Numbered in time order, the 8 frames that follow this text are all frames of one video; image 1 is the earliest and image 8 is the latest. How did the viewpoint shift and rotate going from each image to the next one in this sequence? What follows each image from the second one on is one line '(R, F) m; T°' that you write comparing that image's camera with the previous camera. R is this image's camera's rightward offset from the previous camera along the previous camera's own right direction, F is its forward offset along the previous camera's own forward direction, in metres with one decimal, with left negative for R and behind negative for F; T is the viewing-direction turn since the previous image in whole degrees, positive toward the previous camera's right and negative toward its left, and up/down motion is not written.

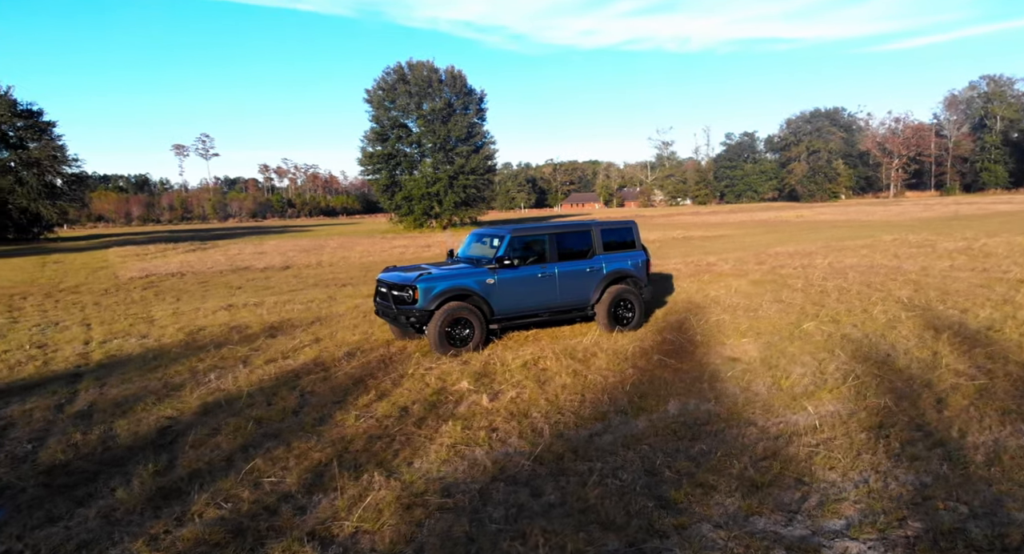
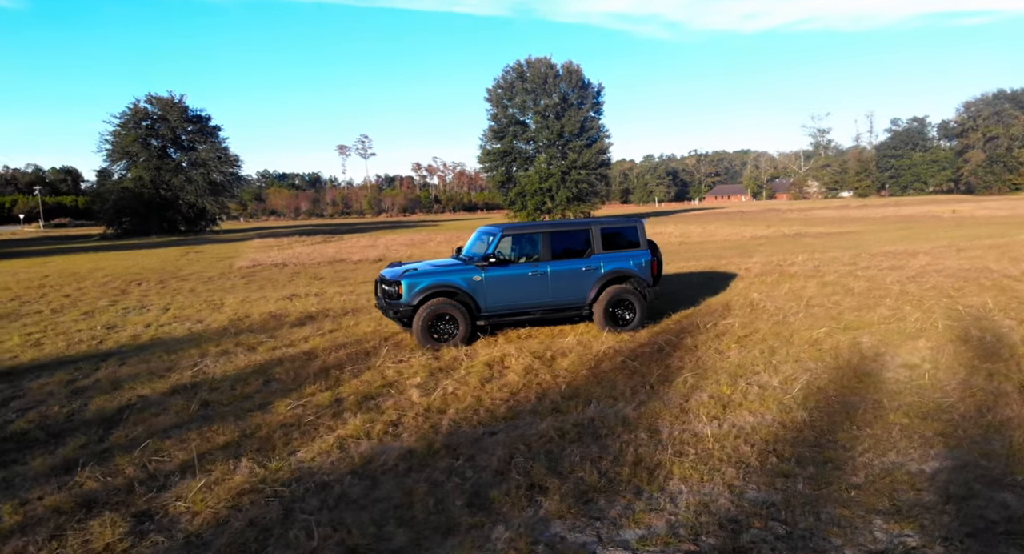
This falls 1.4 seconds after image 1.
(+1.5, 0.0) m; -9°
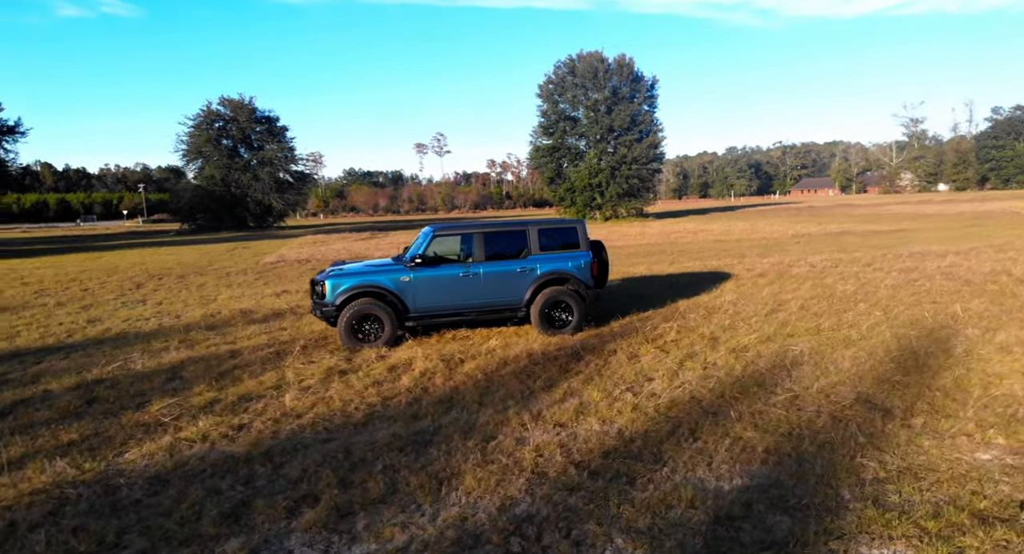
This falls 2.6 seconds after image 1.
(+1.4, +0.1) m; -4°
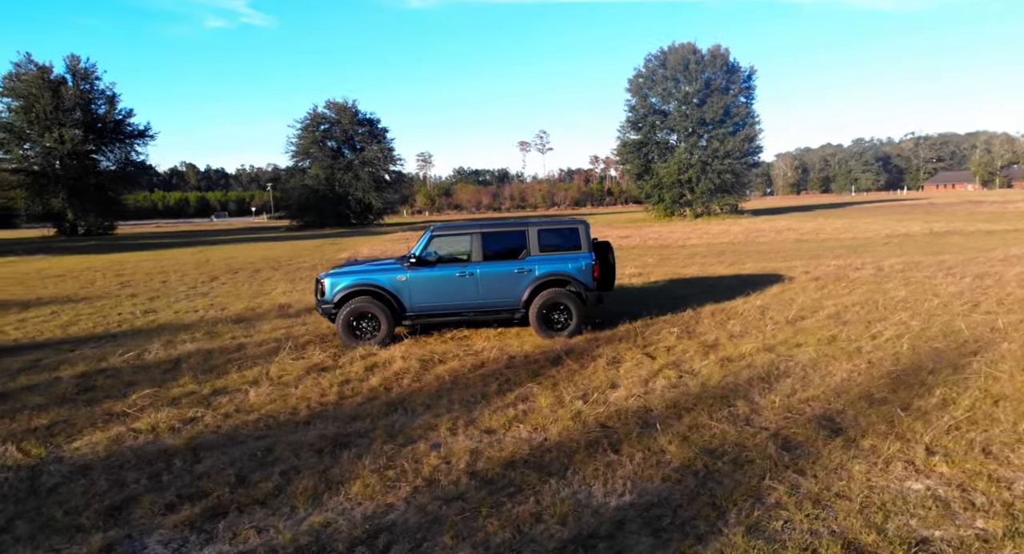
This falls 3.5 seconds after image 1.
(+1.1, +0.1) m; -7°
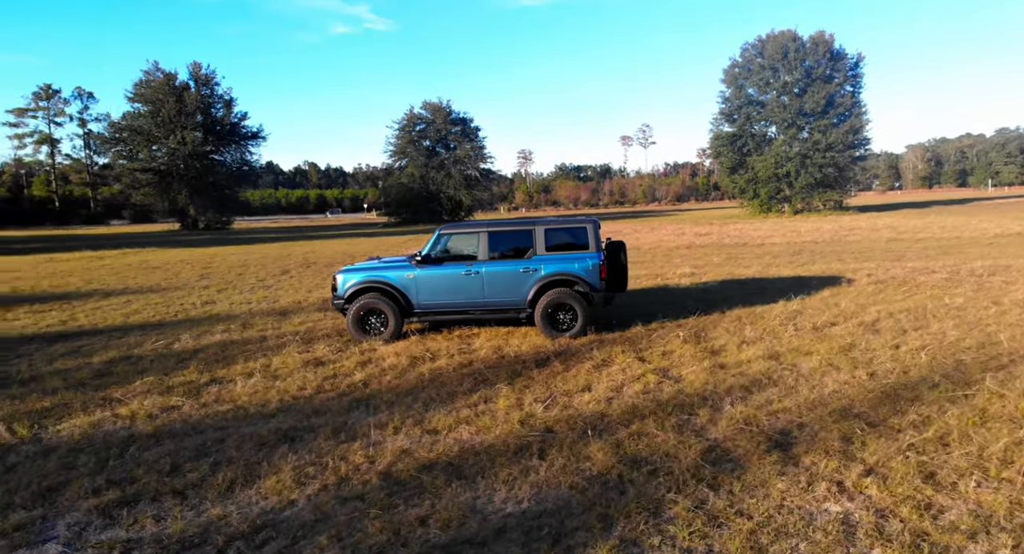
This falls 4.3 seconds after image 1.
(+1.0, +0.1) m; -7°
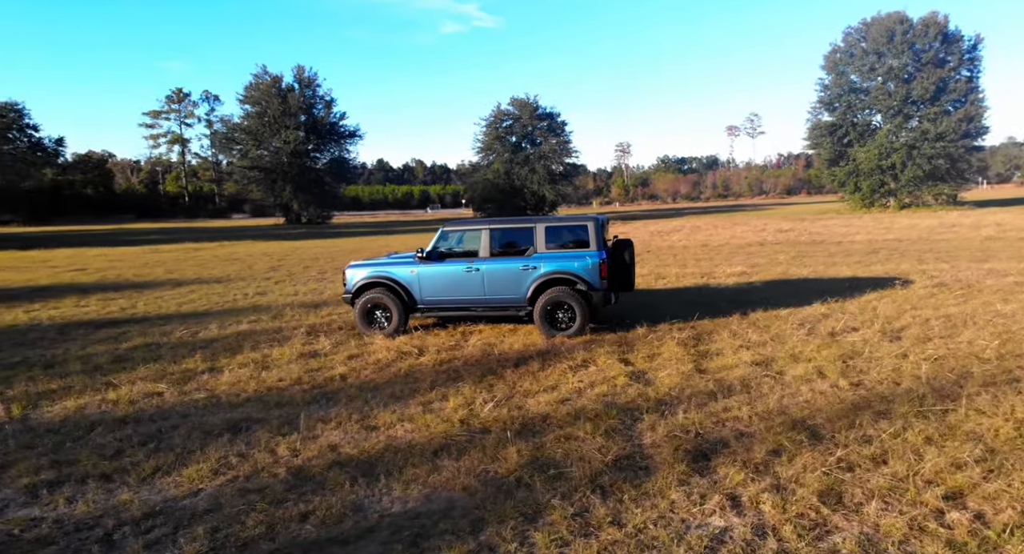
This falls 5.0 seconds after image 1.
(+1.0, 0.0) m; -7°
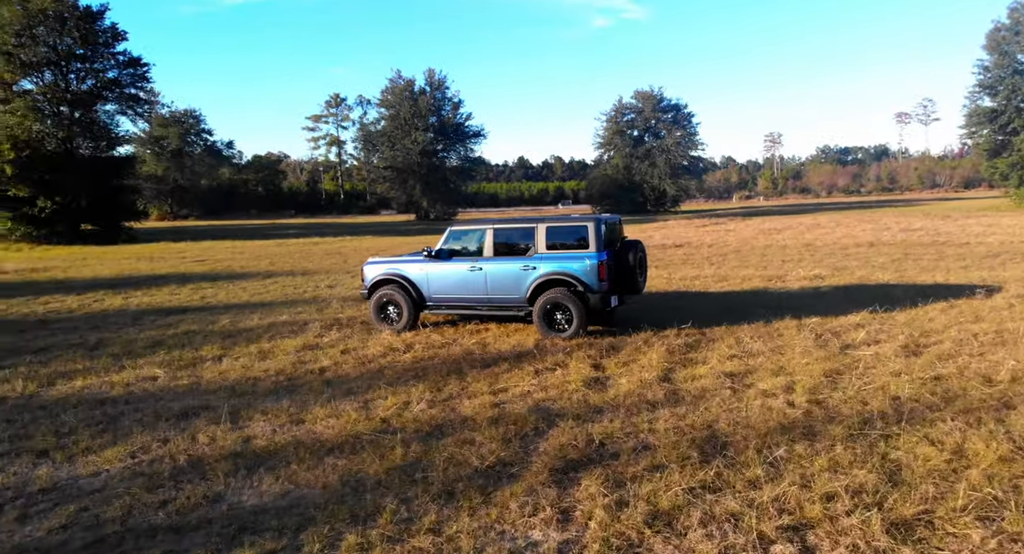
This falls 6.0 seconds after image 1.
(+1.5, +0.1) m; -10°
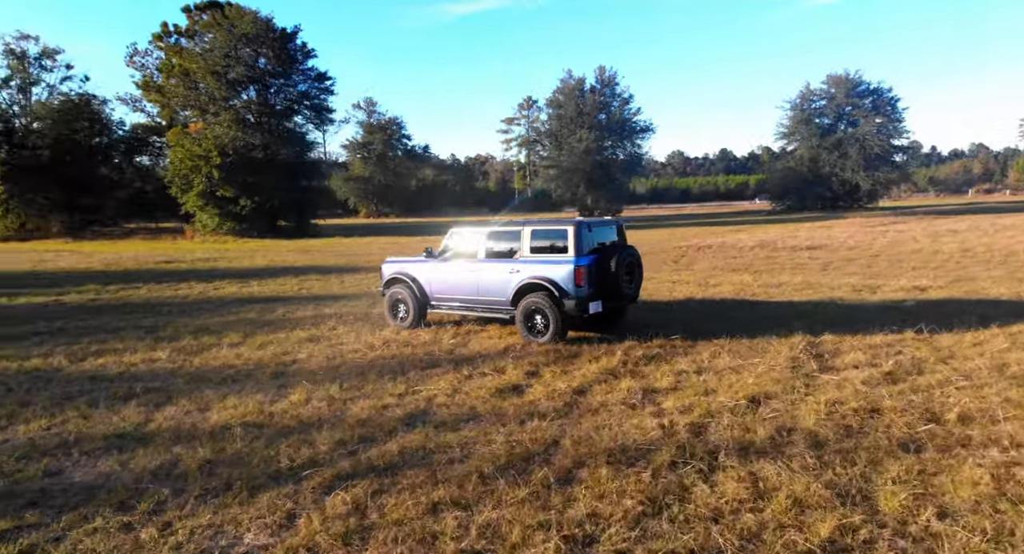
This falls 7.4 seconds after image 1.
(+2.3, +0.2) m; -14°
